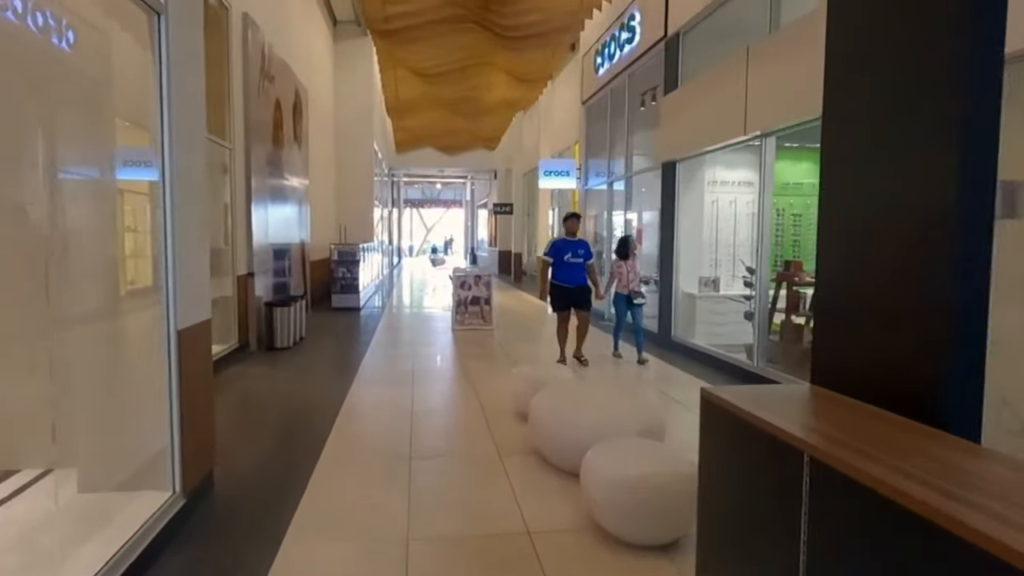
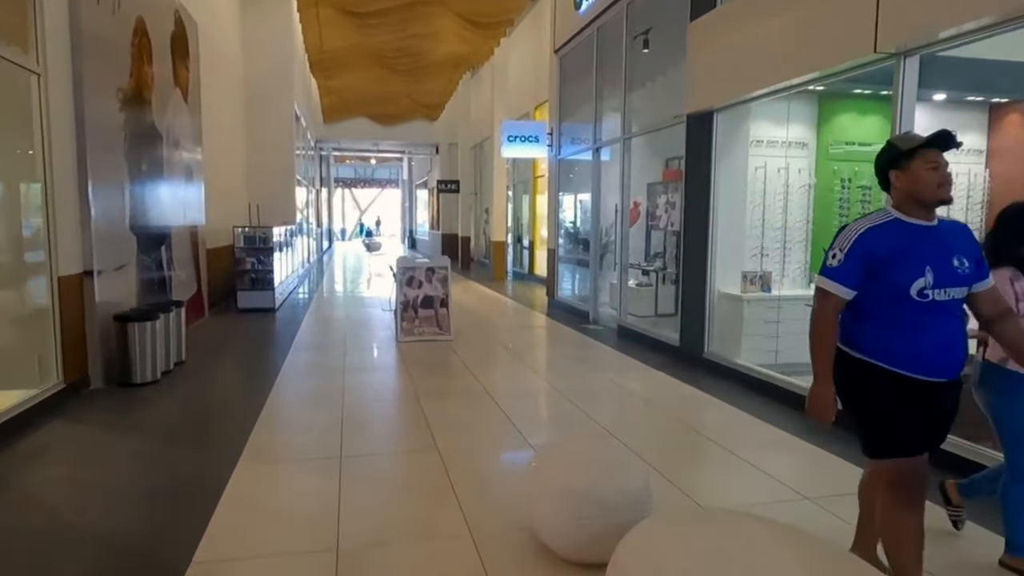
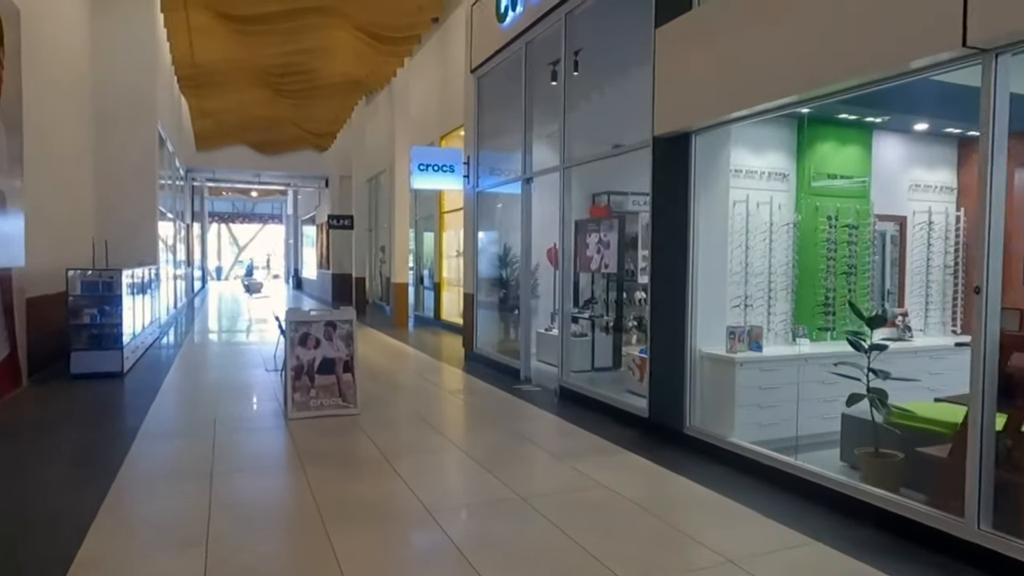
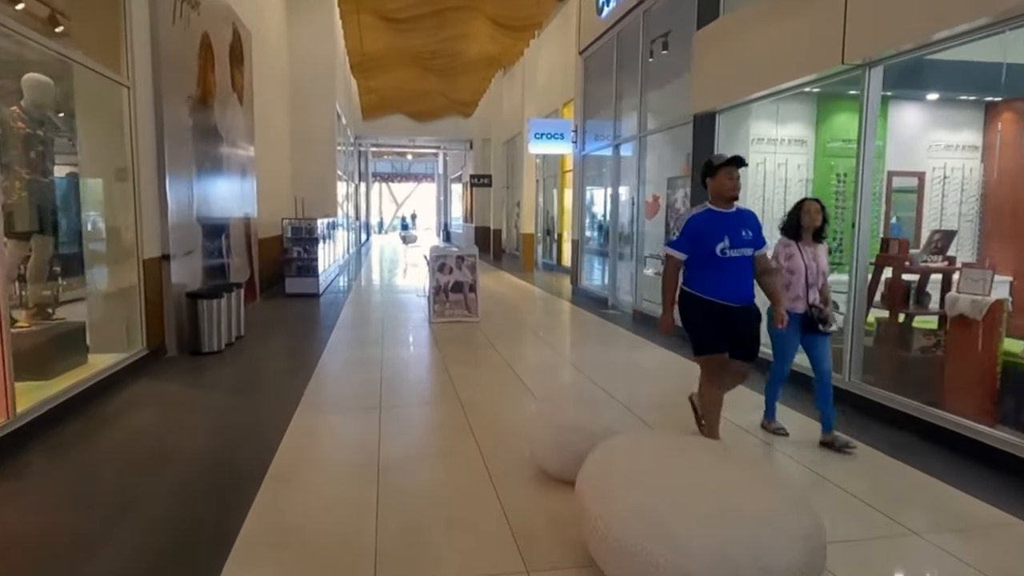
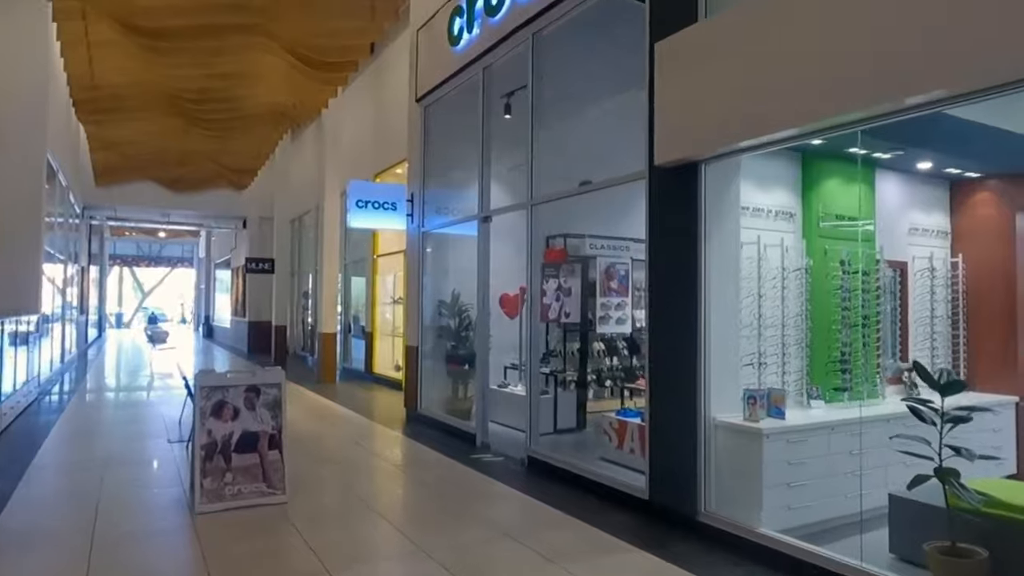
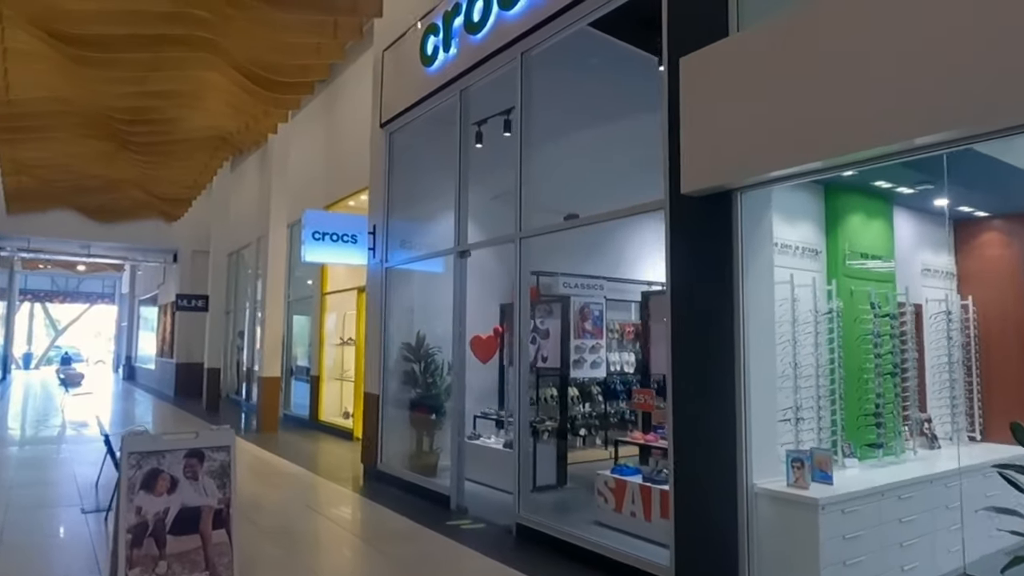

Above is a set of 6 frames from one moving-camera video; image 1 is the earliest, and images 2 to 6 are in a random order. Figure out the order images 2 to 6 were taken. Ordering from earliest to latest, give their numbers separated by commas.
4, 2, 3, 5, 6
